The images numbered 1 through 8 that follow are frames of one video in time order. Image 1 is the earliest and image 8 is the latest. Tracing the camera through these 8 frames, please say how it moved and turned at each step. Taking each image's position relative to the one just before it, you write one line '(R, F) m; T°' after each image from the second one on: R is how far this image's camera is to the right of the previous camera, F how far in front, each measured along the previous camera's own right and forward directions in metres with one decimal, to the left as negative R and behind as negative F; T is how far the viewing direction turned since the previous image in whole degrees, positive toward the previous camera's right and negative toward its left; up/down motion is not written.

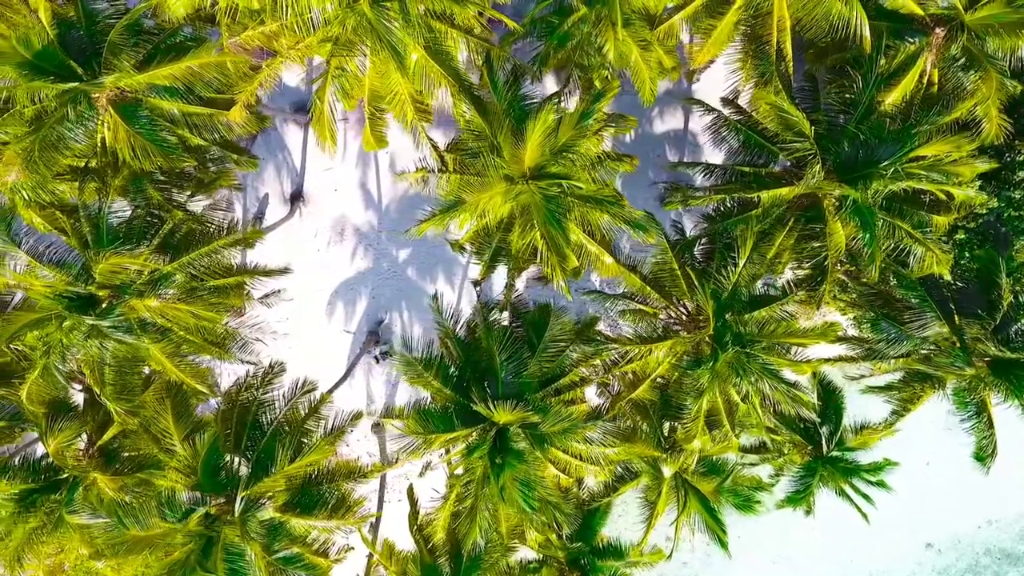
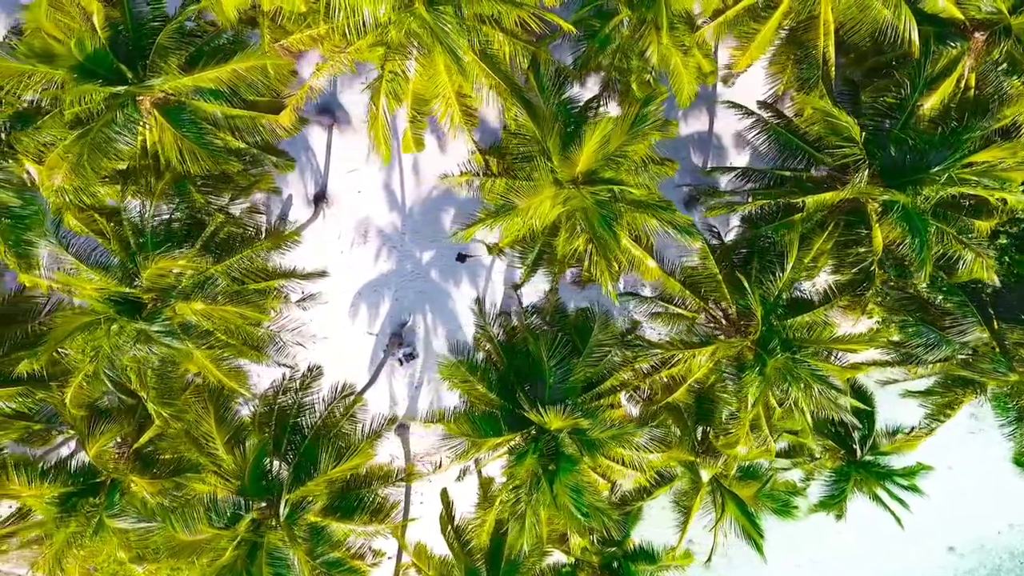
(-0.3, 0.0) m; 0°
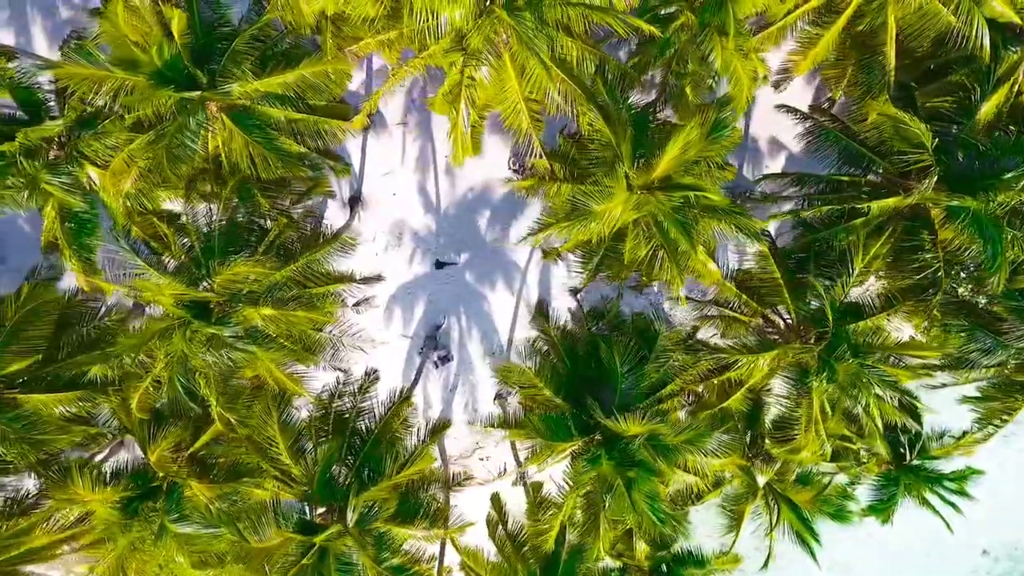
(-0.5, 0.0) m; 0°
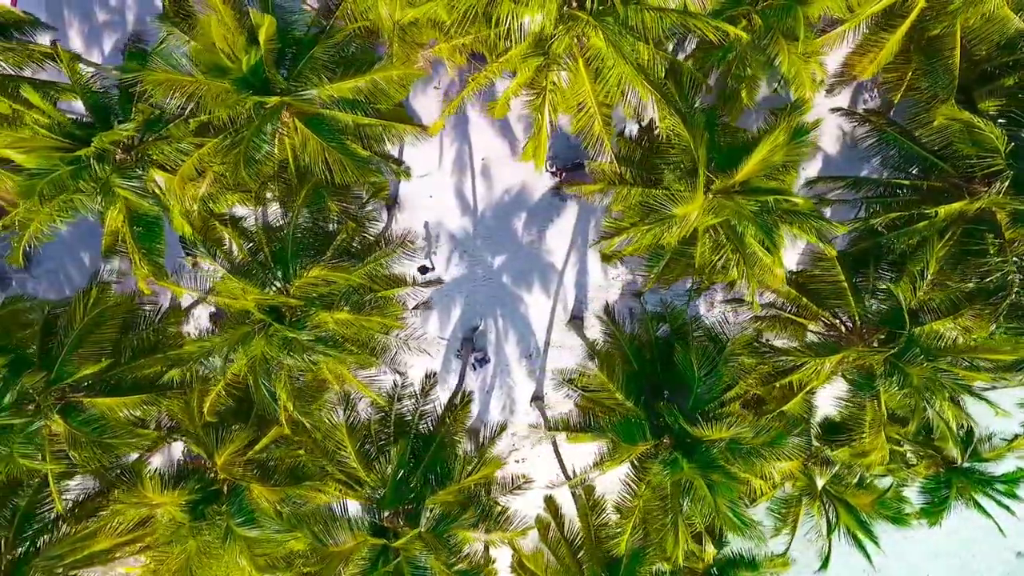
(-0.6, 0.0) m; 0°
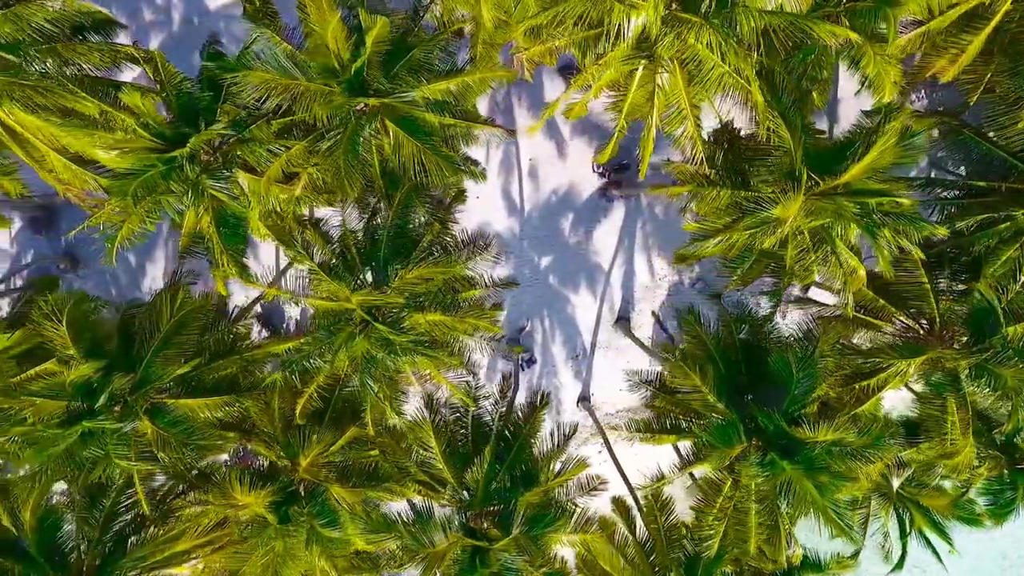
(-0.7, 0.0) m; 0°
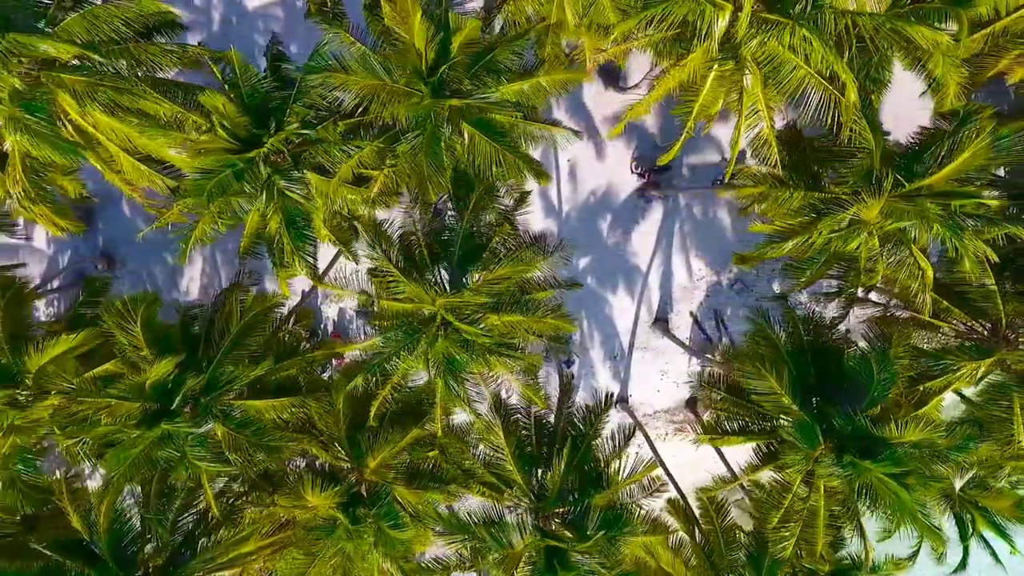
(-0.6, 0.0) m; 0°
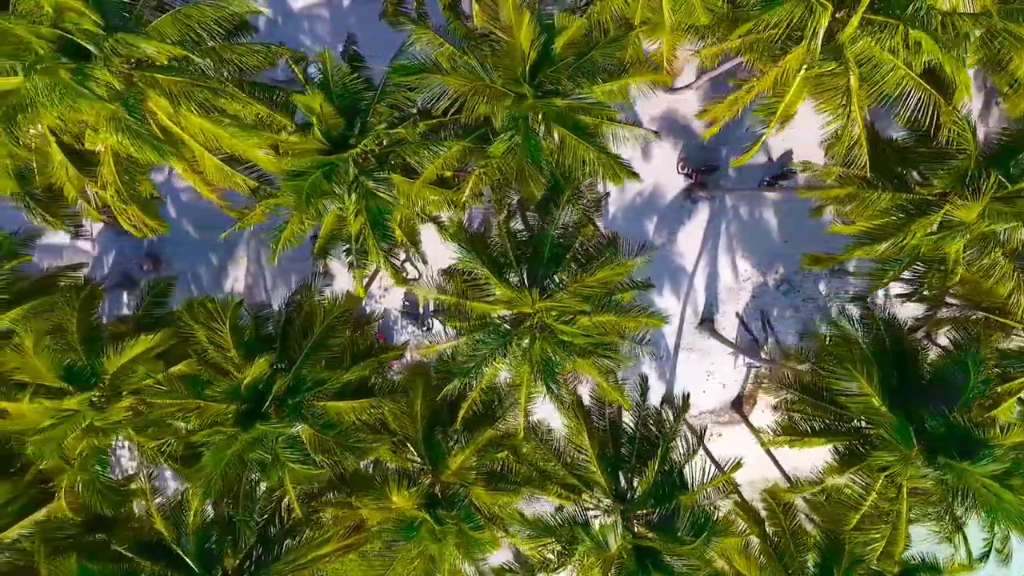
(-0.7, 0.0) m; 0°
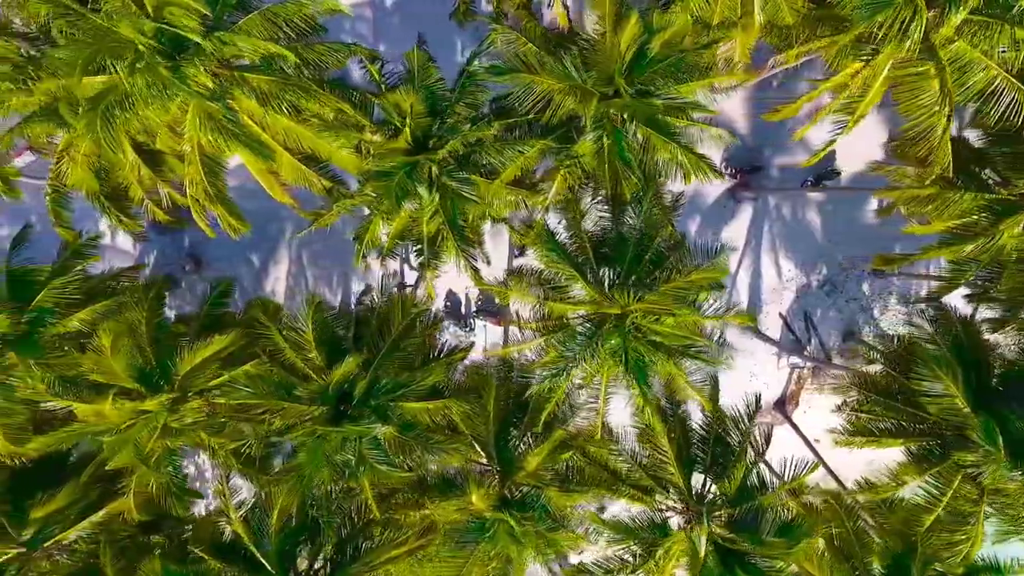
(-0.6, 0.0) m; 0°
